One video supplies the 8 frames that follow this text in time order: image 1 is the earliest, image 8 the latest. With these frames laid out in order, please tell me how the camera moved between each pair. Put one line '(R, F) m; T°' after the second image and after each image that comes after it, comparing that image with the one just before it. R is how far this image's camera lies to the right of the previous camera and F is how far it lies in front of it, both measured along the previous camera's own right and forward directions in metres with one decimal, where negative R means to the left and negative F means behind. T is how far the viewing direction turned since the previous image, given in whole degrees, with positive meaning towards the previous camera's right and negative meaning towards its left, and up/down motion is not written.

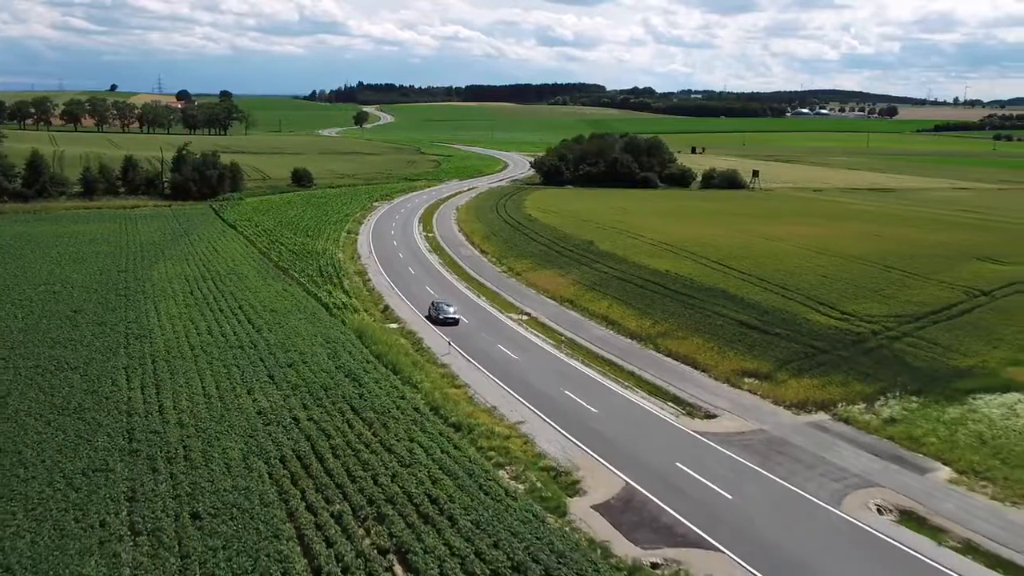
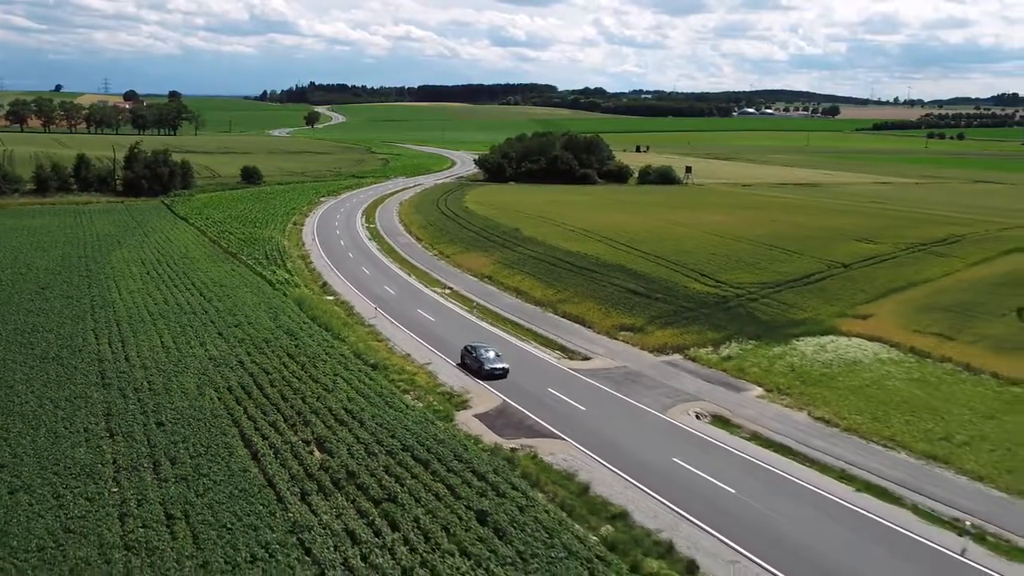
(+1.9, -6.8) m; +3°
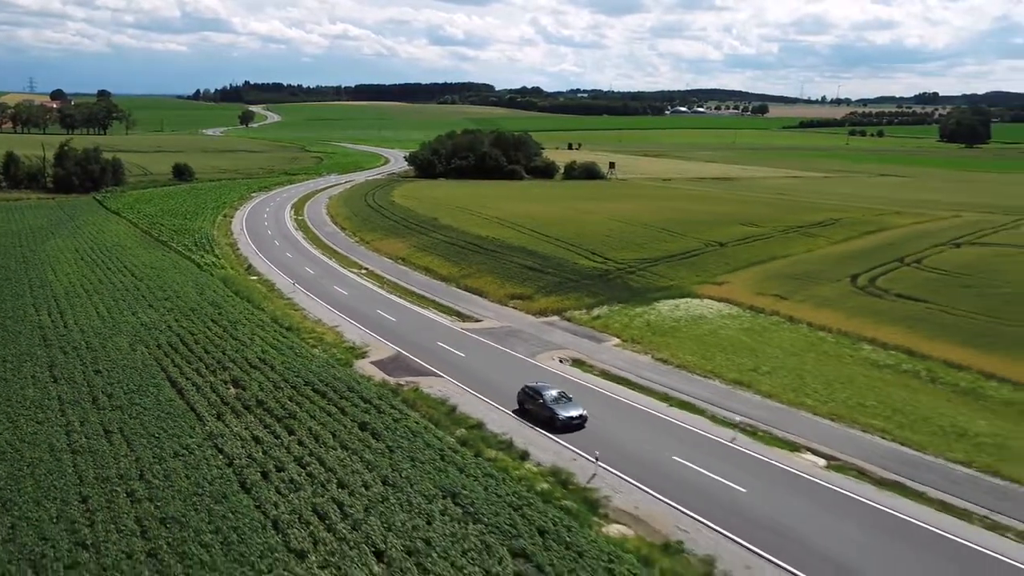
(+2.0, -5.8) m; +4°
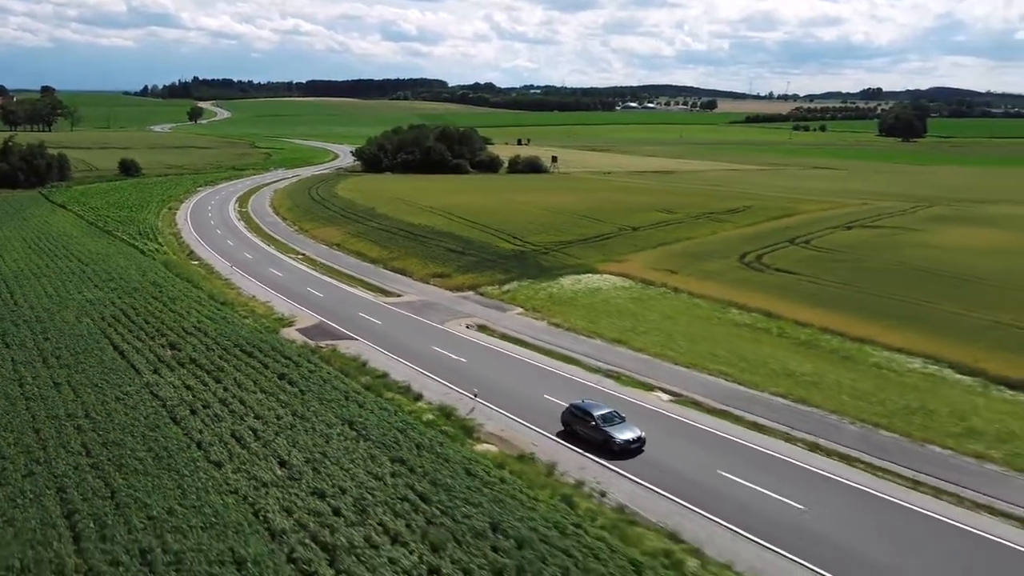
(+2.0, -4.7) m; +3°
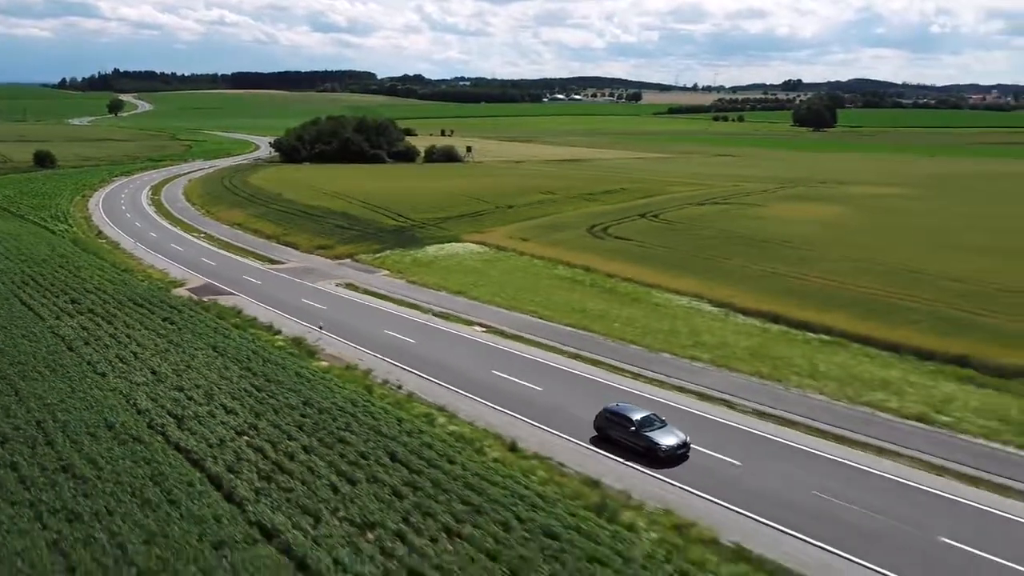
(+3.8, -7.5) m; +4°
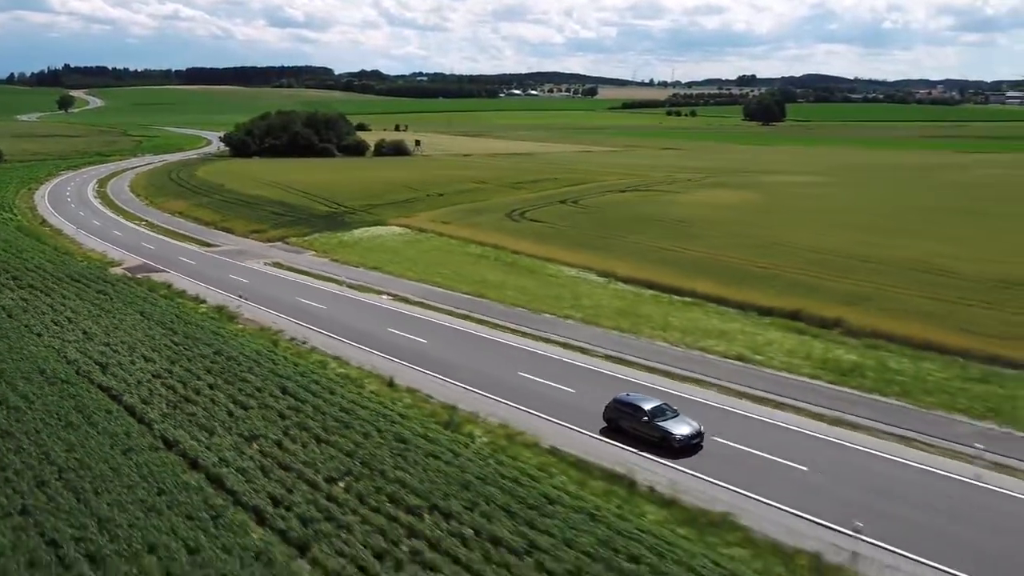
(+2.6, -4.5) m; +2°
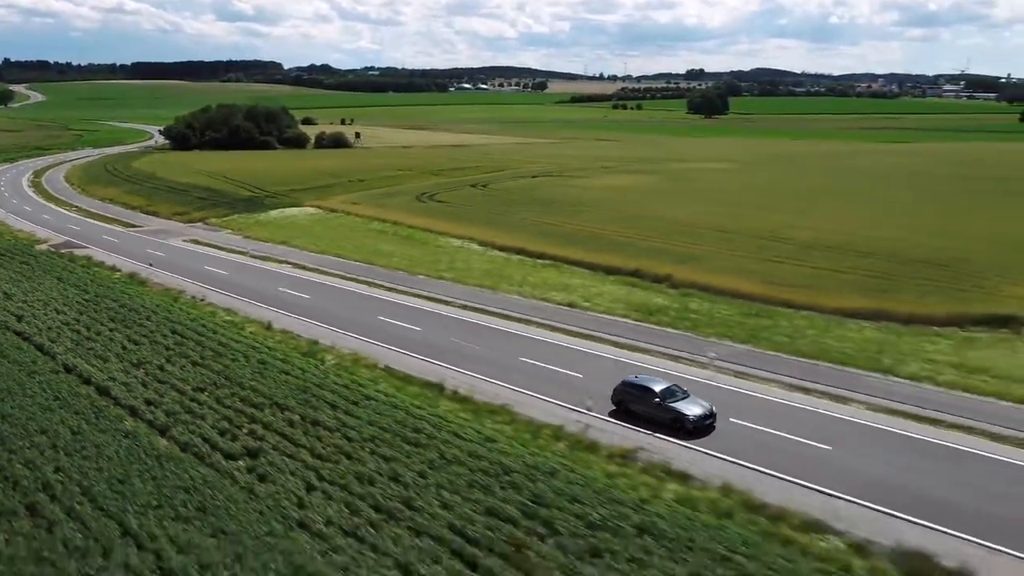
(+3.5, -5.4) m; +3°
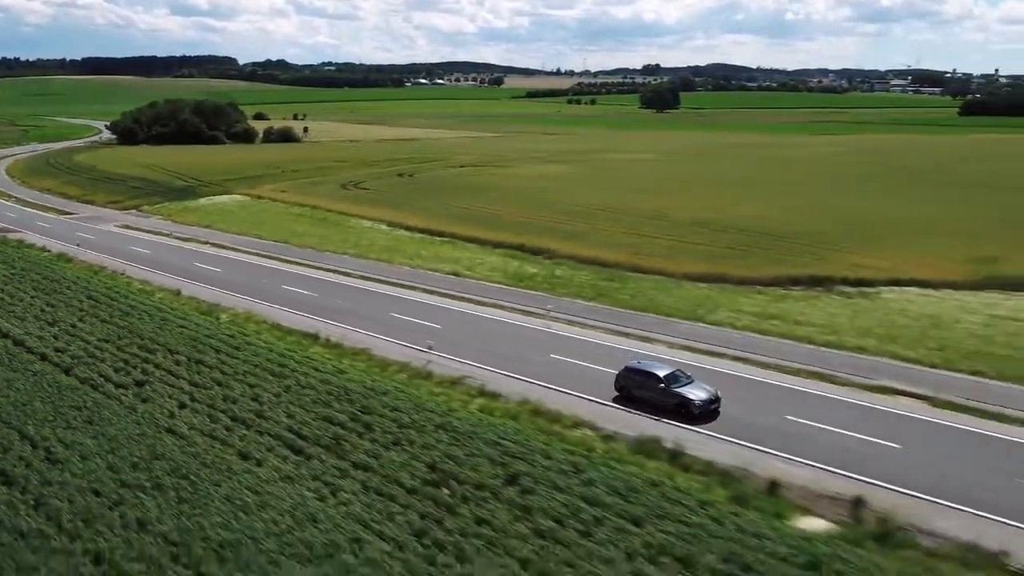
(+3.2, -4.5) m; +2°
